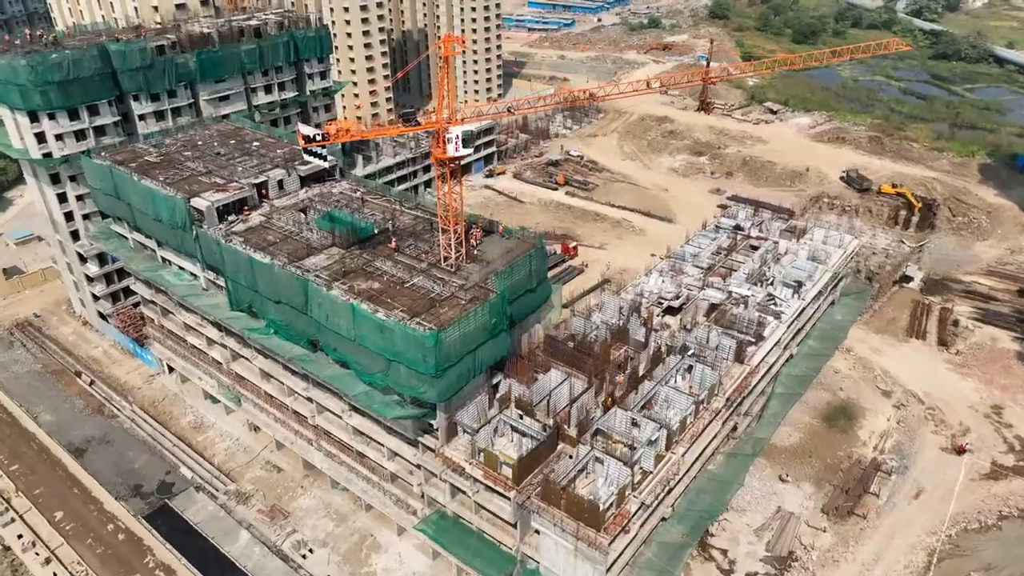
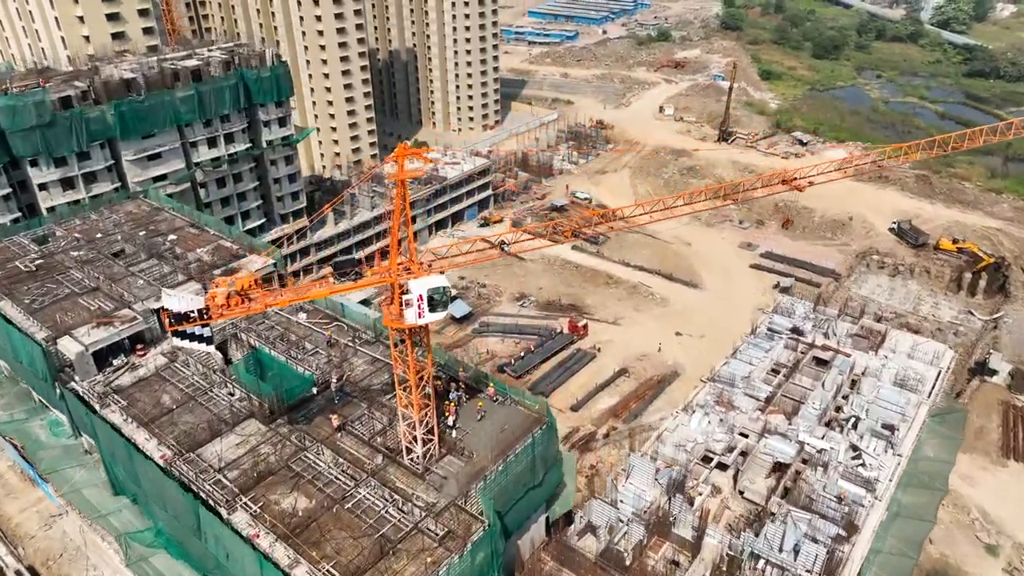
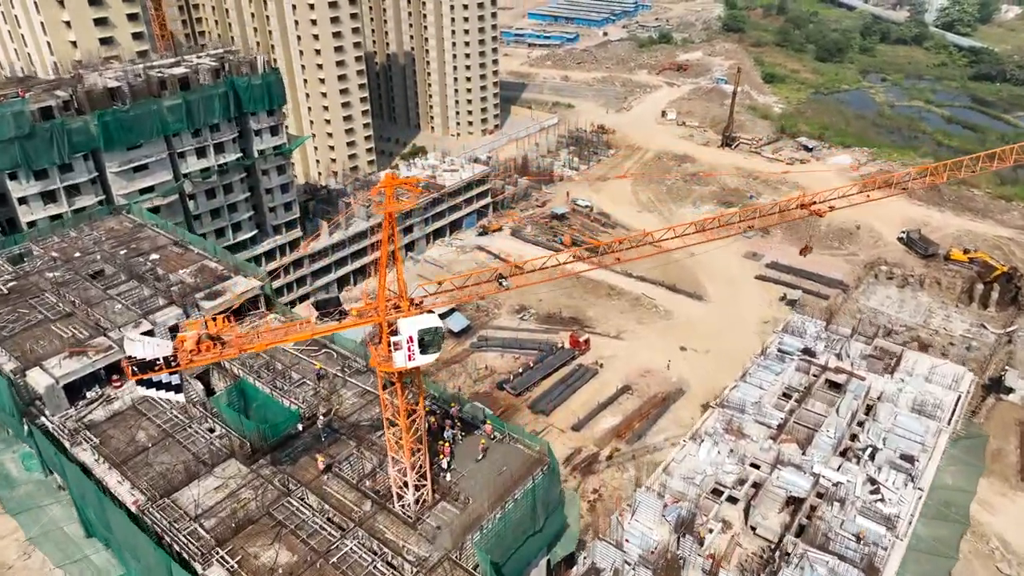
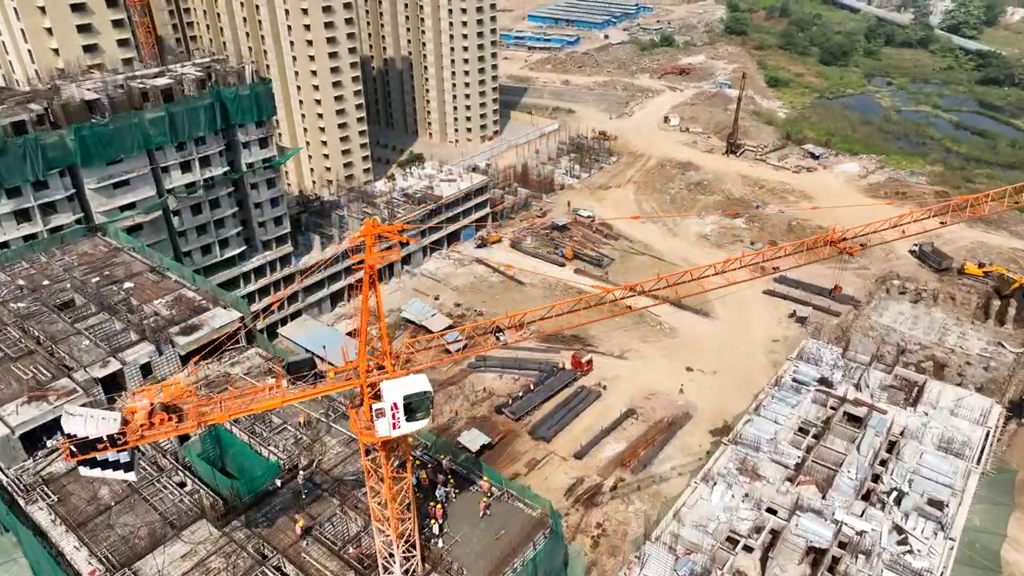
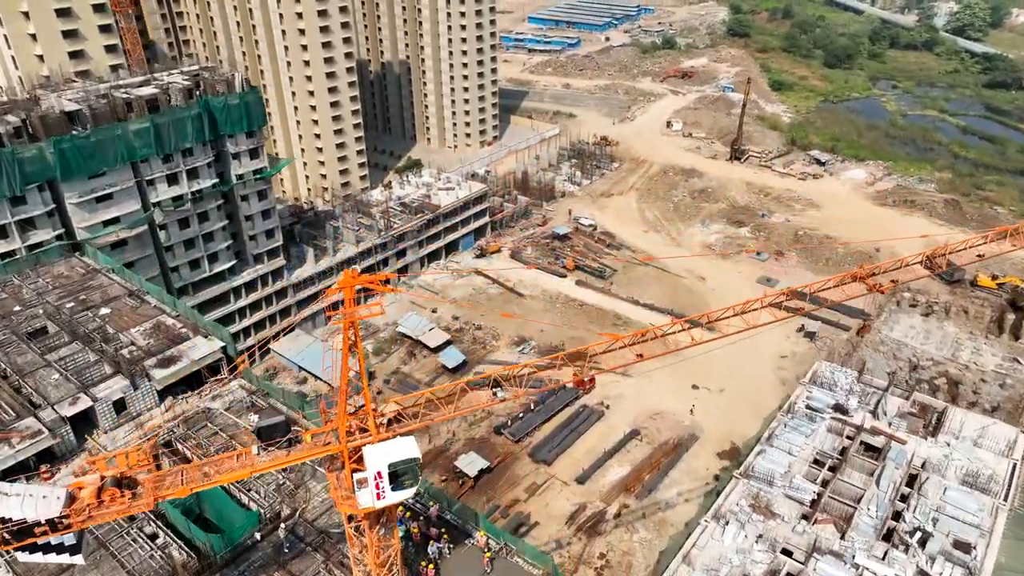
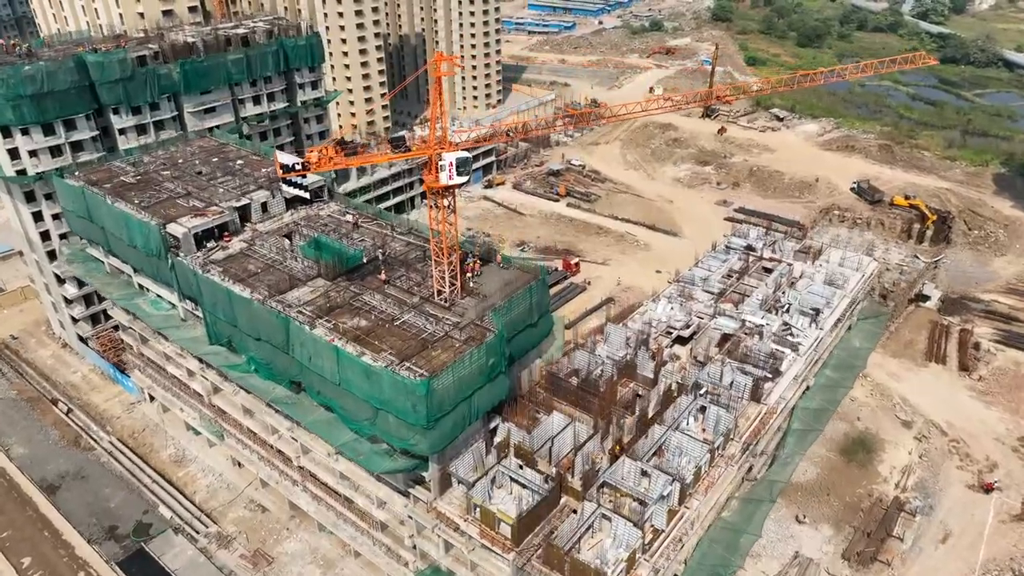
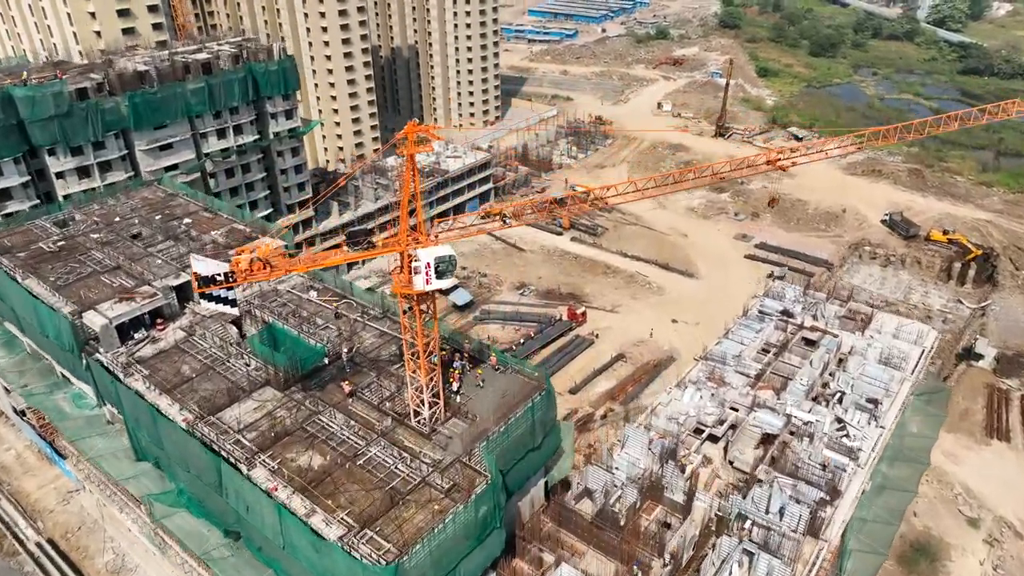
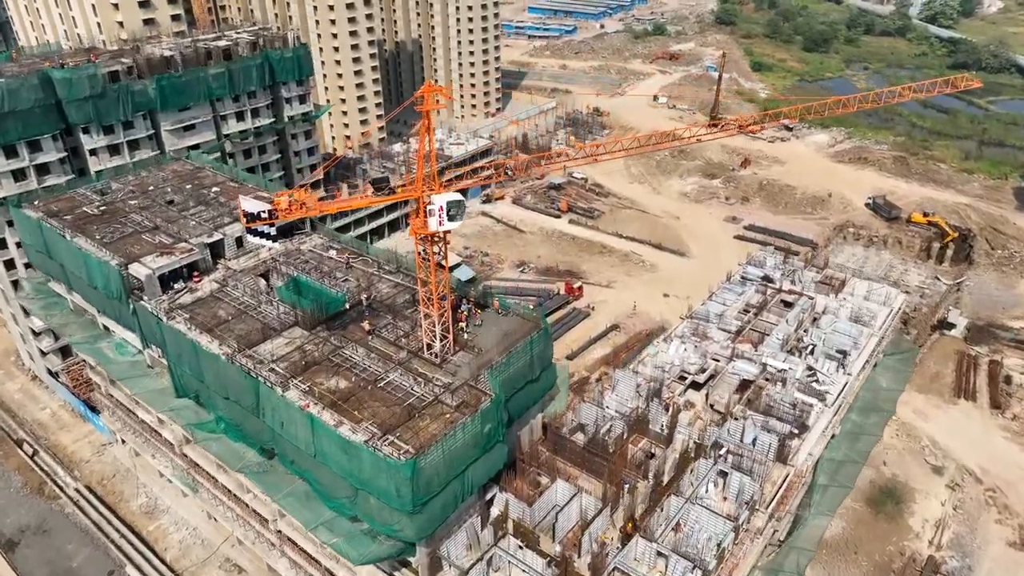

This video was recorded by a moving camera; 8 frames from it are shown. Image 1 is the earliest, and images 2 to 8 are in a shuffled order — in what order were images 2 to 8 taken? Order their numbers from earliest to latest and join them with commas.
6, 8, 7, 2, 3, 4, 5
